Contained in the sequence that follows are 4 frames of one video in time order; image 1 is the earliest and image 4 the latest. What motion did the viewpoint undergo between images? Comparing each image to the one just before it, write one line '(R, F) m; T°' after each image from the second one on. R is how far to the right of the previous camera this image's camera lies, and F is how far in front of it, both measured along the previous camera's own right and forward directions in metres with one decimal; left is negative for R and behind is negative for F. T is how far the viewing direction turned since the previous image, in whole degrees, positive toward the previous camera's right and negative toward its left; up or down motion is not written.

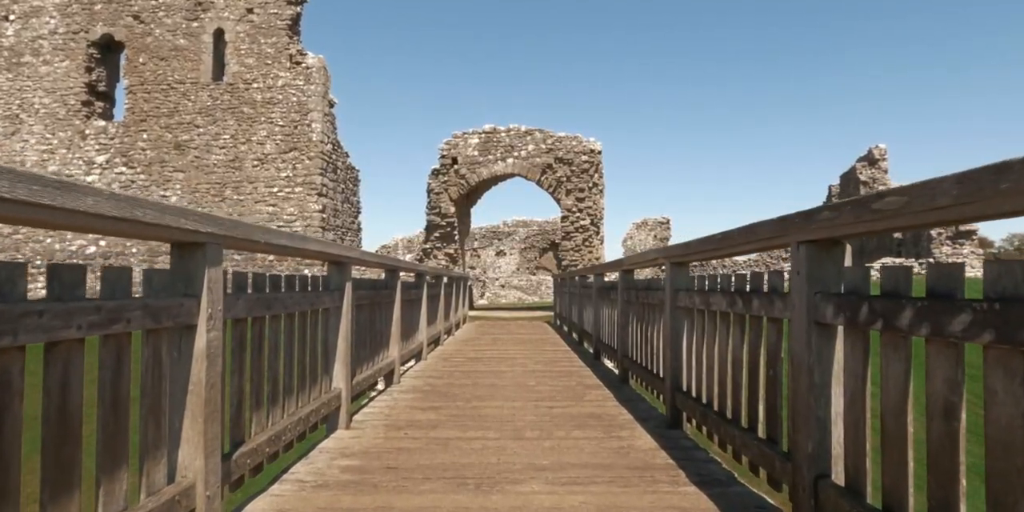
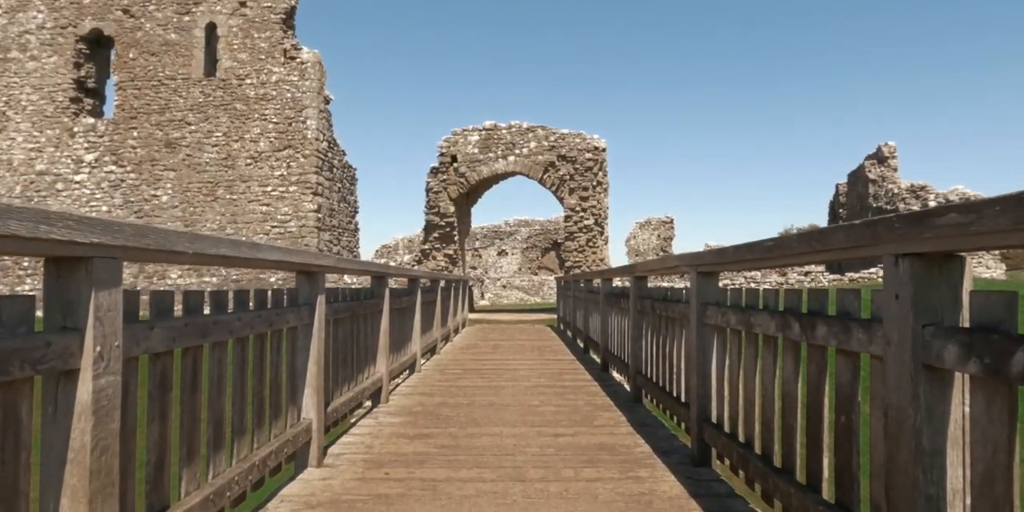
(0.0, +0.6) m; 0°
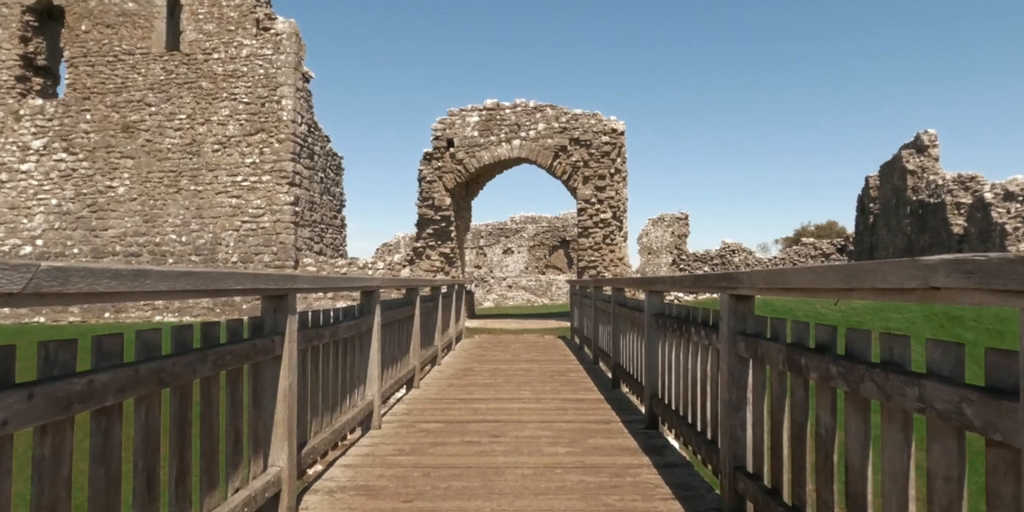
(0.0, +2.3) m; -1°
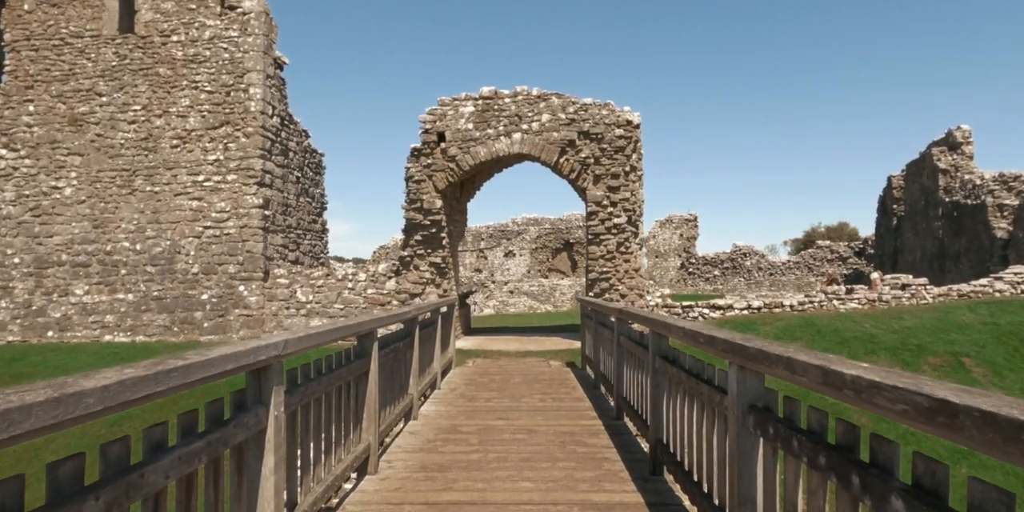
(0.0, +1.9) m; 0°
